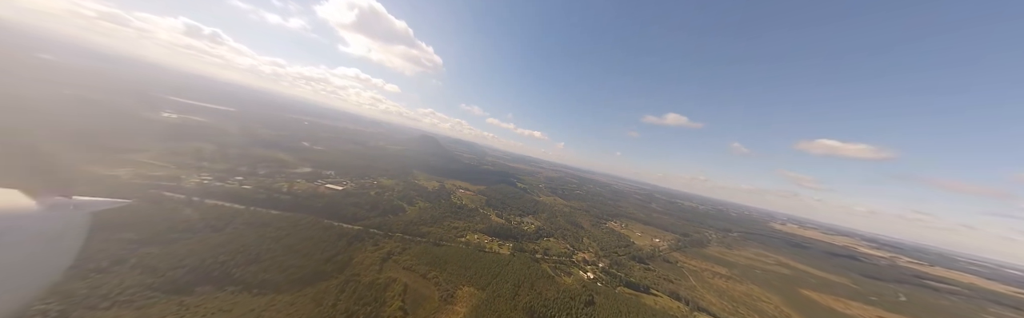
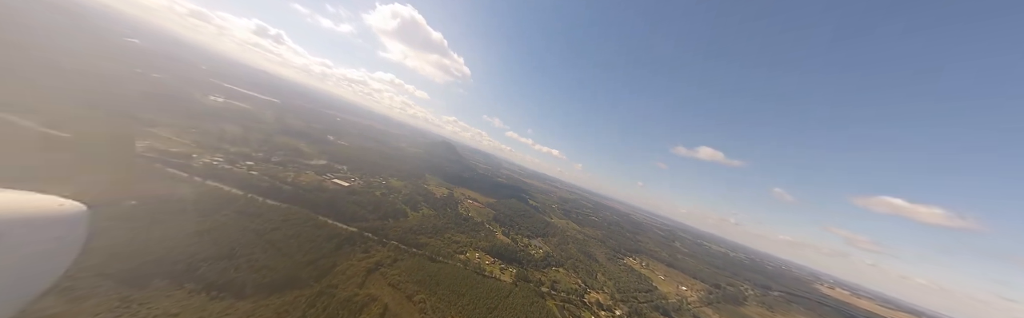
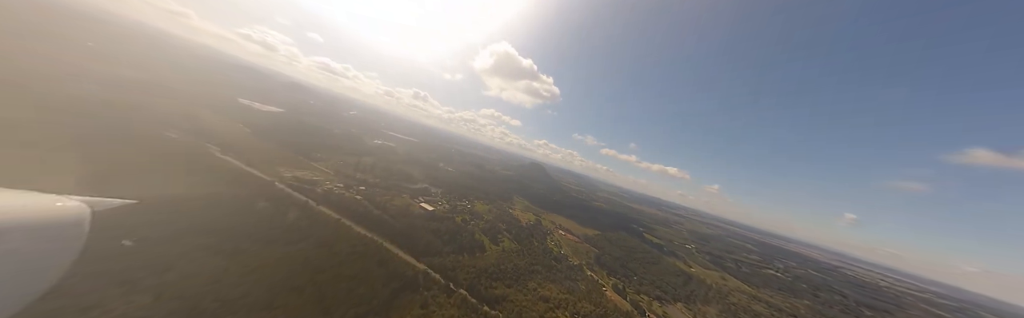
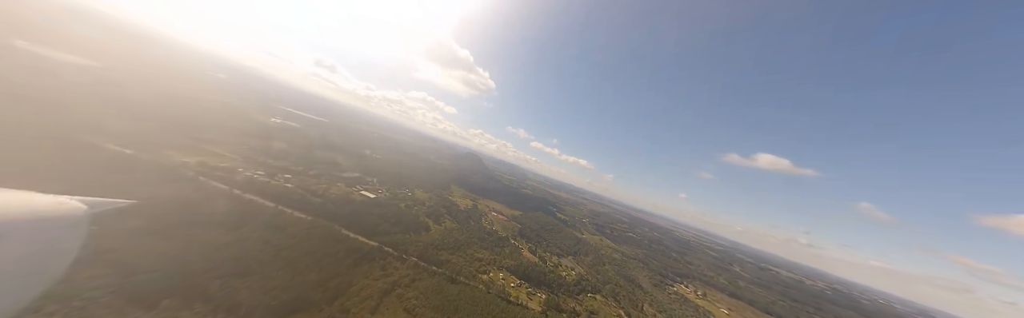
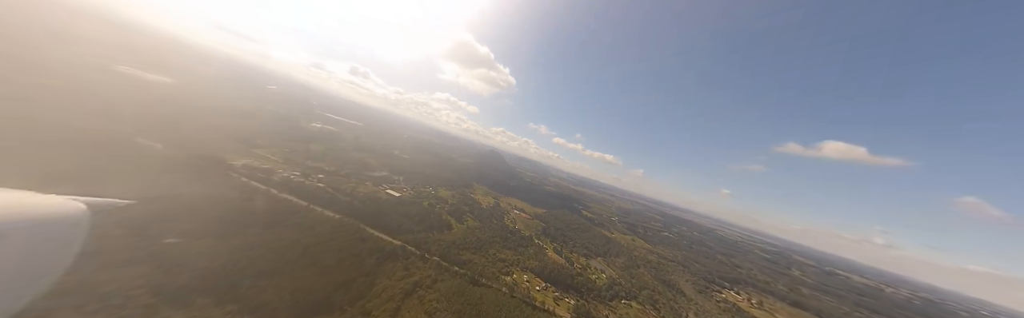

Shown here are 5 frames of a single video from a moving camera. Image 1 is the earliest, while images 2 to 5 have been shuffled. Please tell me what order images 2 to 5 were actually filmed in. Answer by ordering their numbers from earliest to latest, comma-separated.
2, 4, 5, 3
